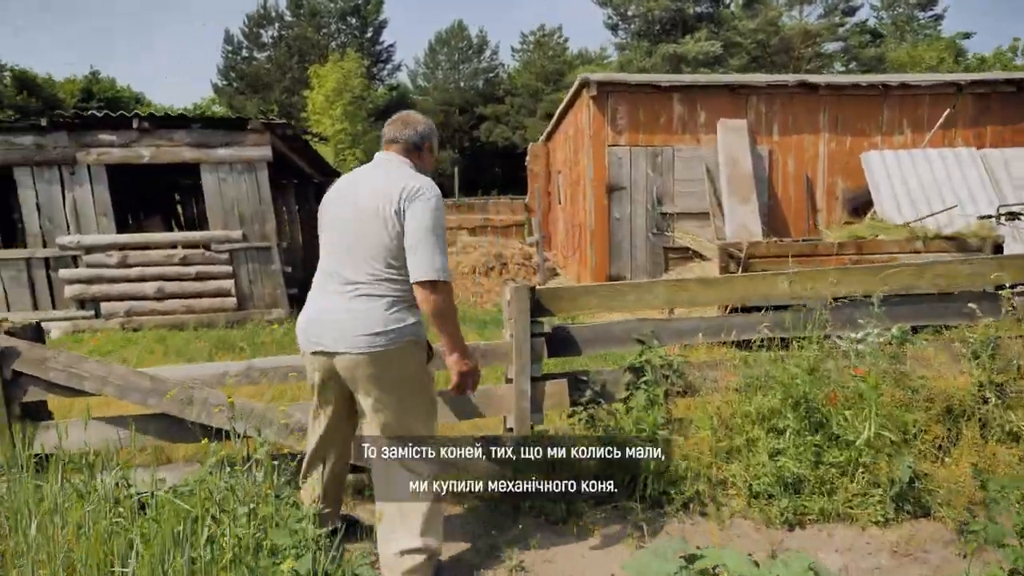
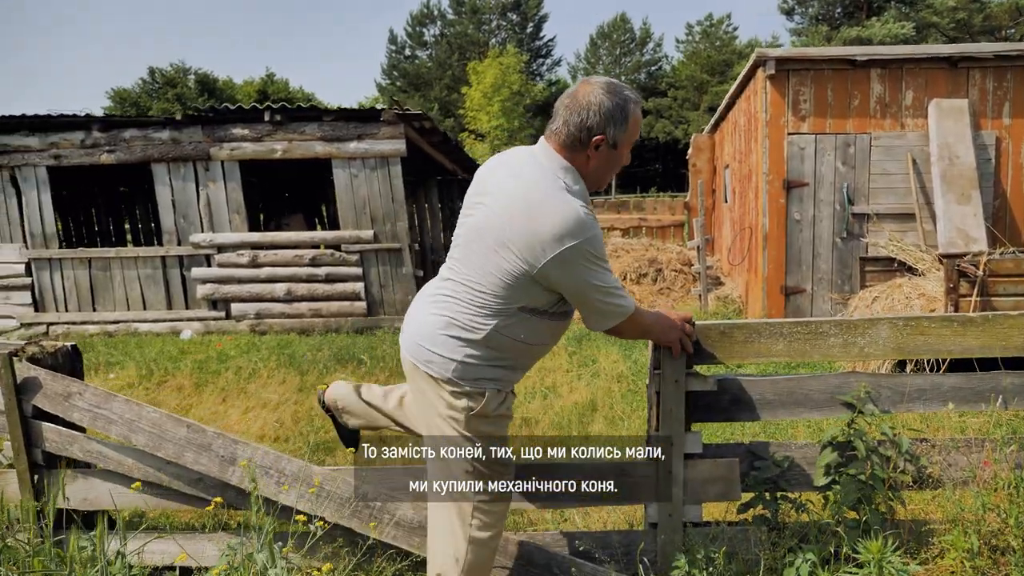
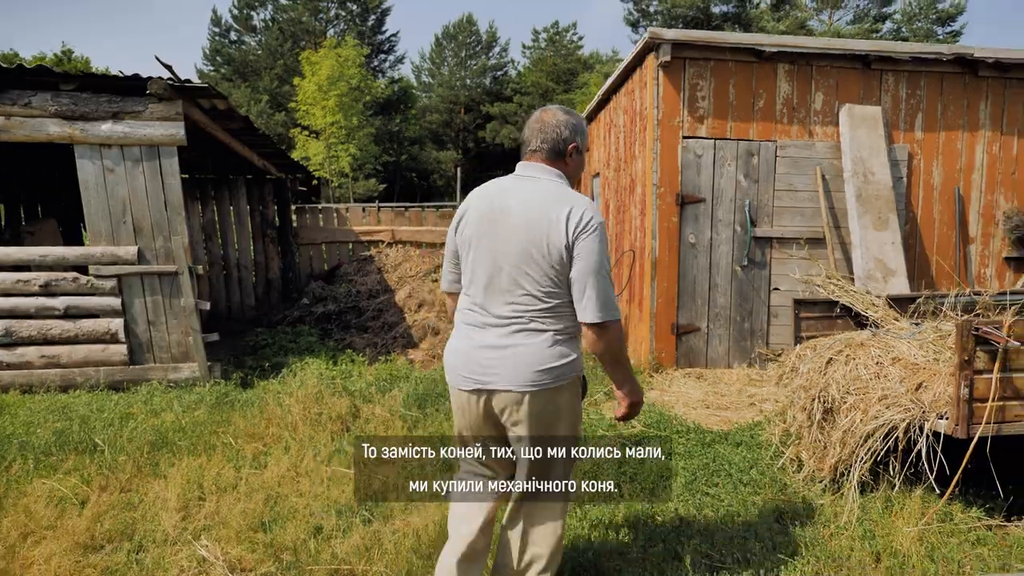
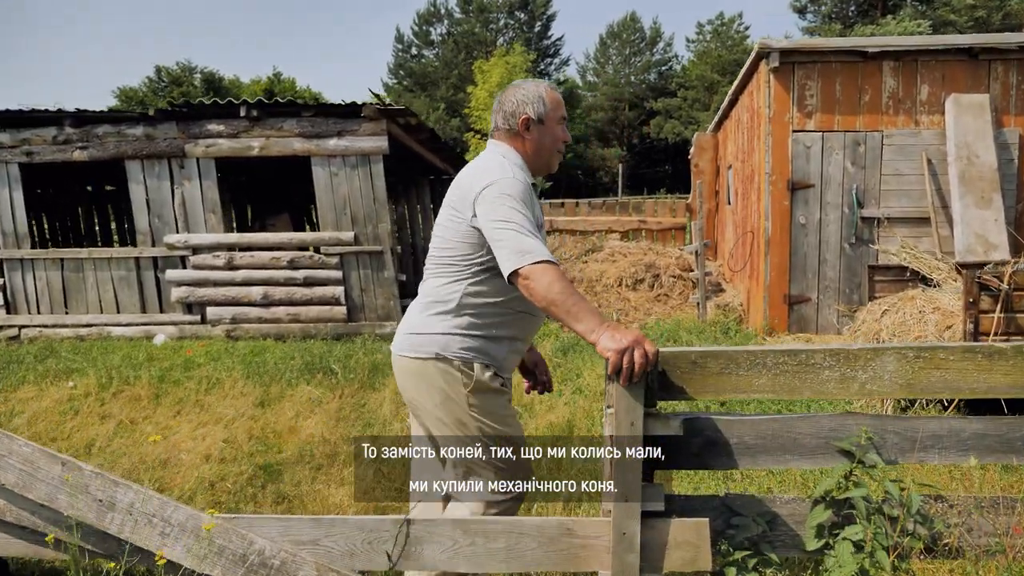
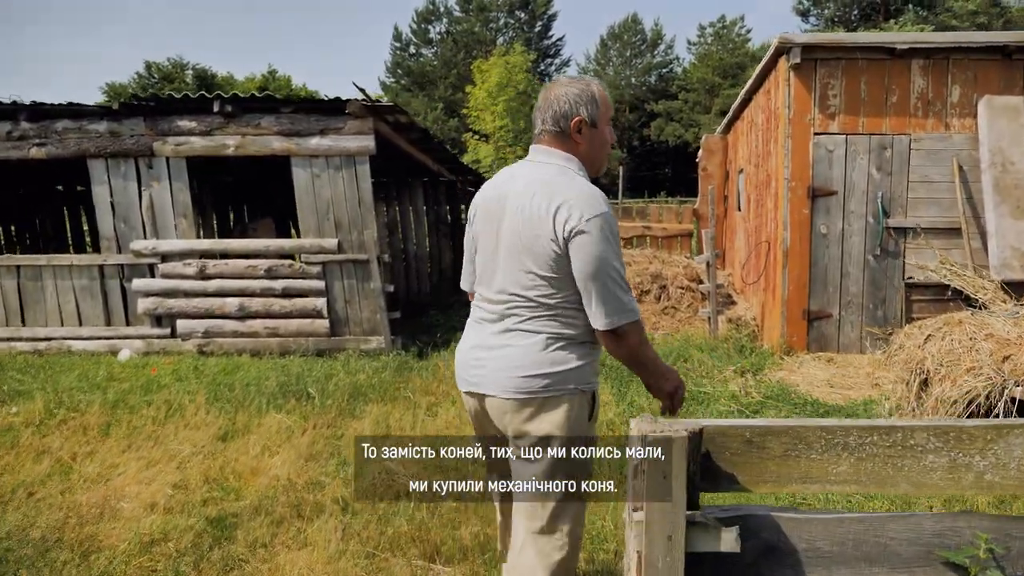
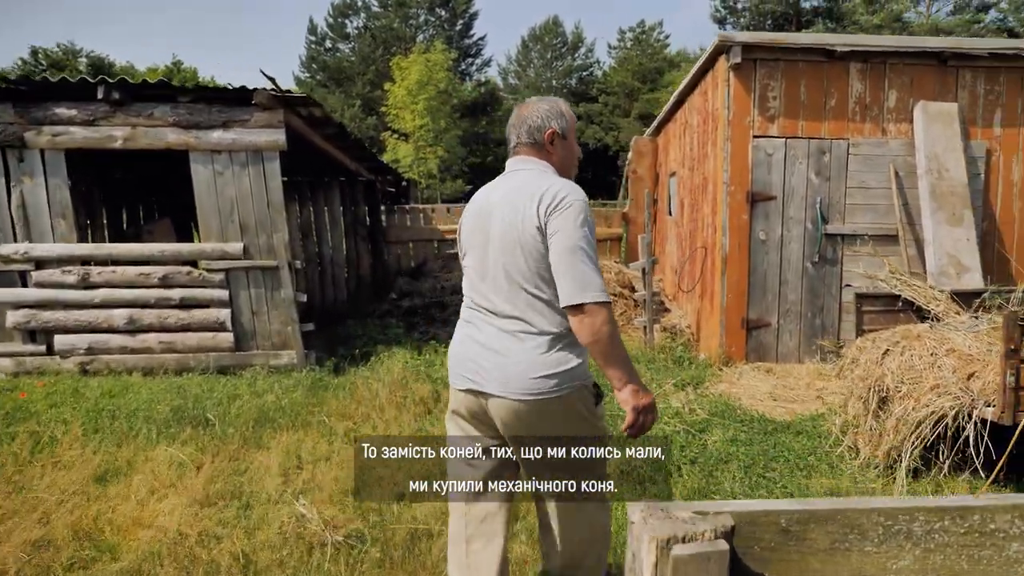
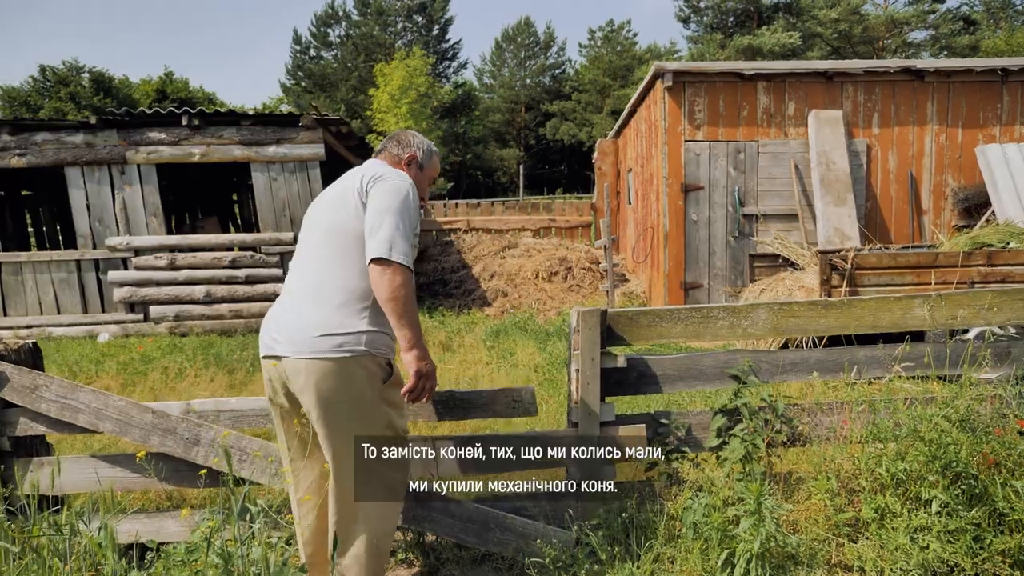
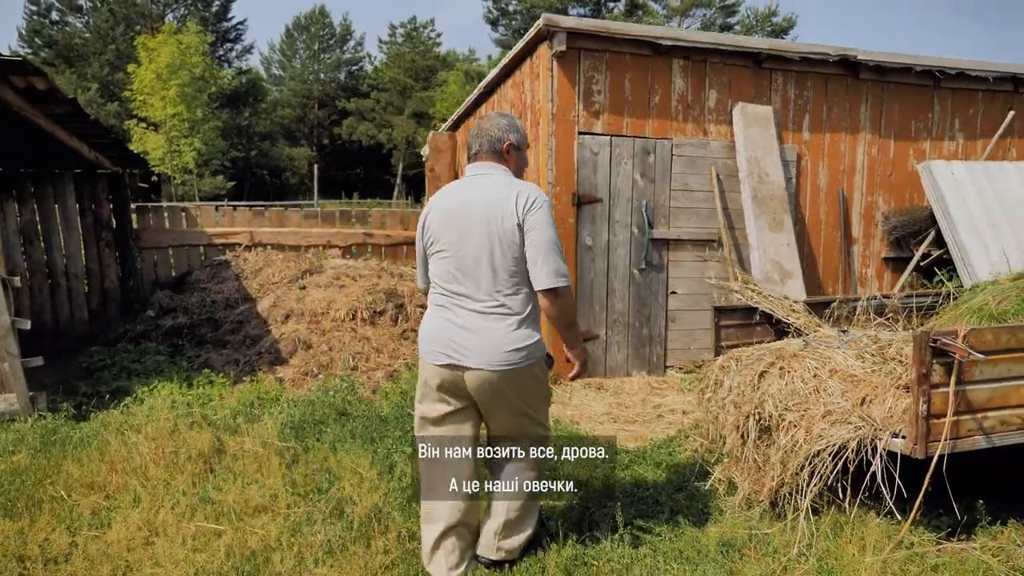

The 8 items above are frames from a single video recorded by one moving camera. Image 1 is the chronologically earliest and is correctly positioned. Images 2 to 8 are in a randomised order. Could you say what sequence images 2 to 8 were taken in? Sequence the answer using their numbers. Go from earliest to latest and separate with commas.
7, 2, 4, 5, 6, 3, 8
